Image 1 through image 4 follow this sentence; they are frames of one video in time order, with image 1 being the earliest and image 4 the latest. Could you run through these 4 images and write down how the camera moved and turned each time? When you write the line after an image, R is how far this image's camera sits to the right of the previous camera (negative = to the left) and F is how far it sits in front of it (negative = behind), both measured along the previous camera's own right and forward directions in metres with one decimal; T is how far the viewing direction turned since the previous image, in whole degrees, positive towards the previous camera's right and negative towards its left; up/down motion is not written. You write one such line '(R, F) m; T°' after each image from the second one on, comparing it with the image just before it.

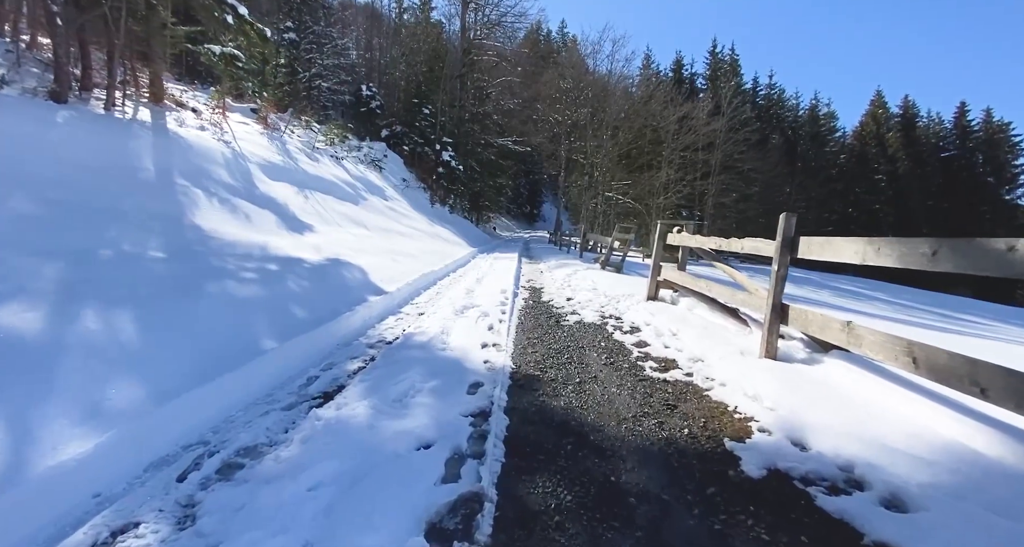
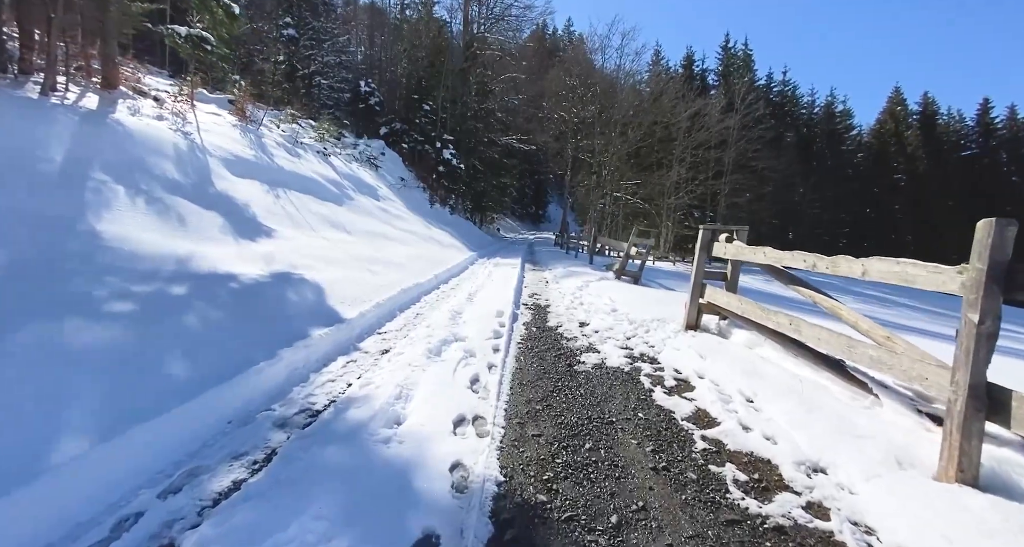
(+0.1, +1.3) m; -1°
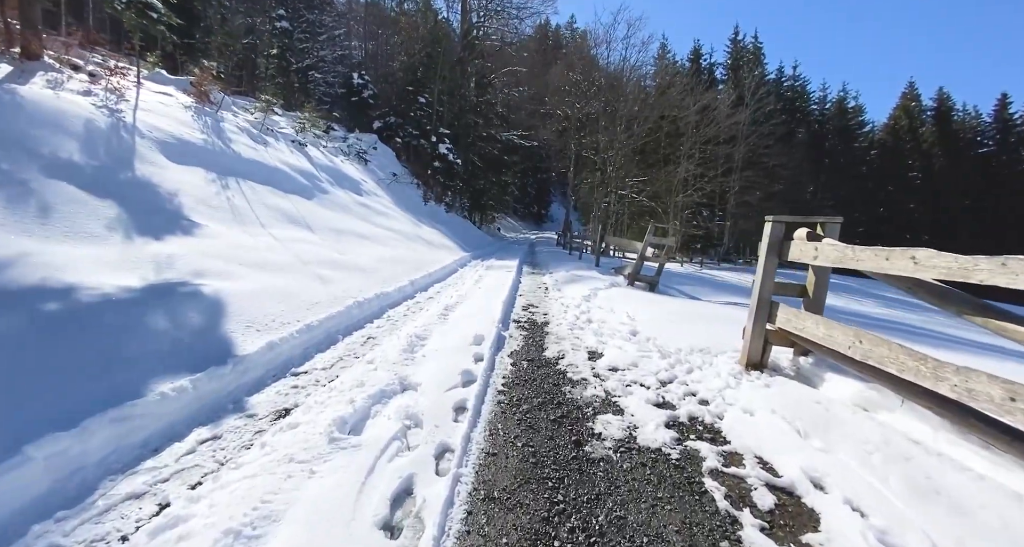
(+0.2, +1.4) m; 0°
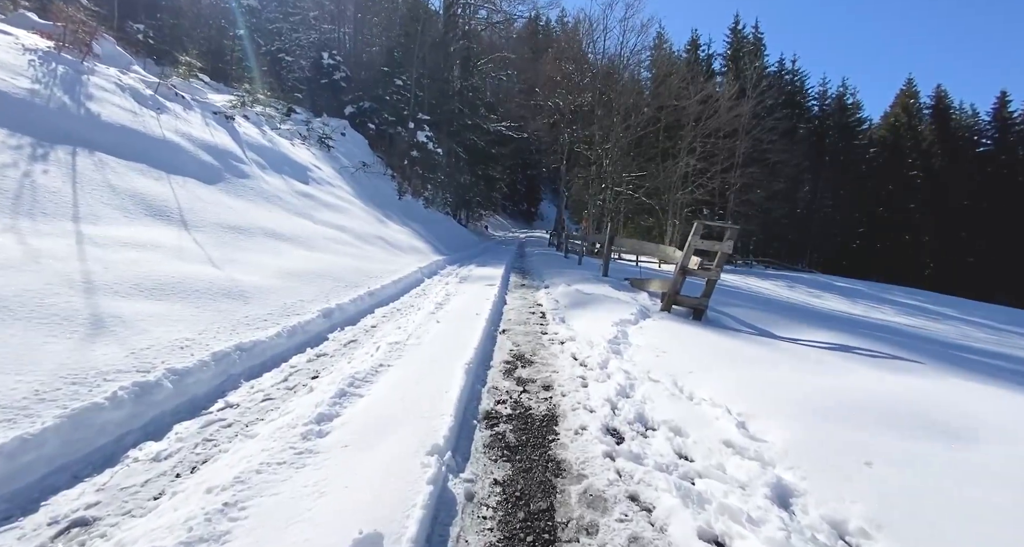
(+0.1, +2.5) m; +2°
